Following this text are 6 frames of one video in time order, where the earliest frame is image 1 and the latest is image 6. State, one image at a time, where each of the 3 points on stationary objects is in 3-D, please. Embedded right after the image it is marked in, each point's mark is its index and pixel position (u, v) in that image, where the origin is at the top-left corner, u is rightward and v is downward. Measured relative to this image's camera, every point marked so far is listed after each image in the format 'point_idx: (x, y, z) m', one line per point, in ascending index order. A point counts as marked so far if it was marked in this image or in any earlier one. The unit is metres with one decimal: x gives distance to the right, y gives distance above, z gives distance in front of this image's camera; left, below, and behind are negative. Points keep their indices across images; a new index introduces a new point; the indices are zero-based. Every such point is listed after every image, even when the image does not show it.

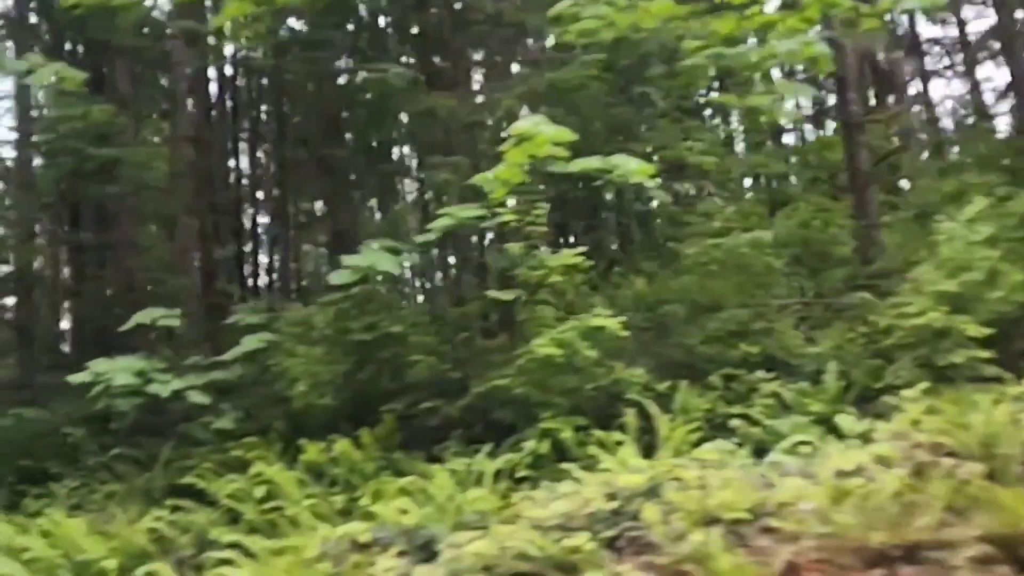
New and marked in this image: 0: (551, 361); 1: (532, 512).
0: (+0.2, -0.3, +5.9) m
1: (+0.1, -0.8, +4.6) m
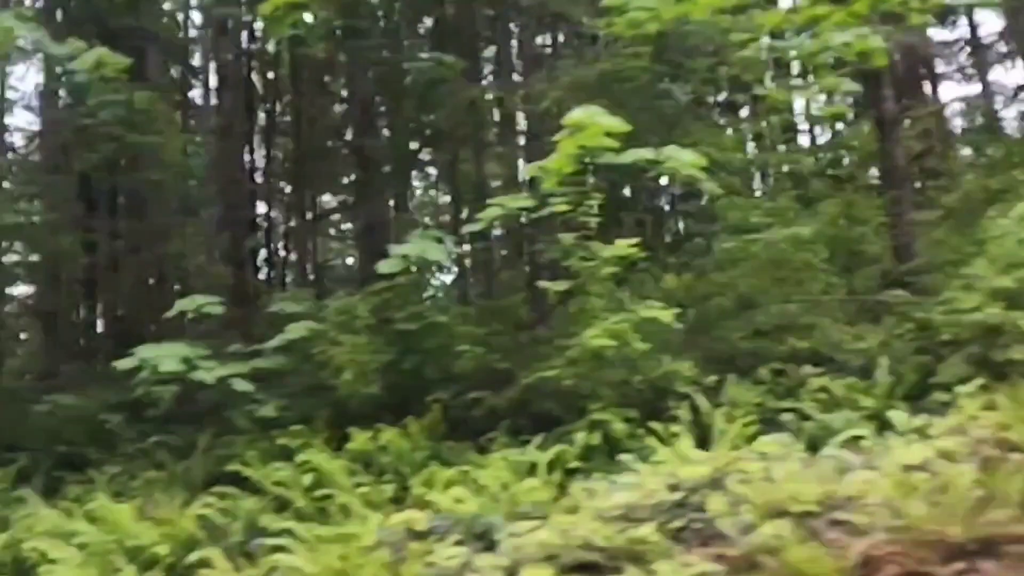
0: (+0.4, -0.3, +5.9) m
1: (+0.3, -0.8, +4.5) m
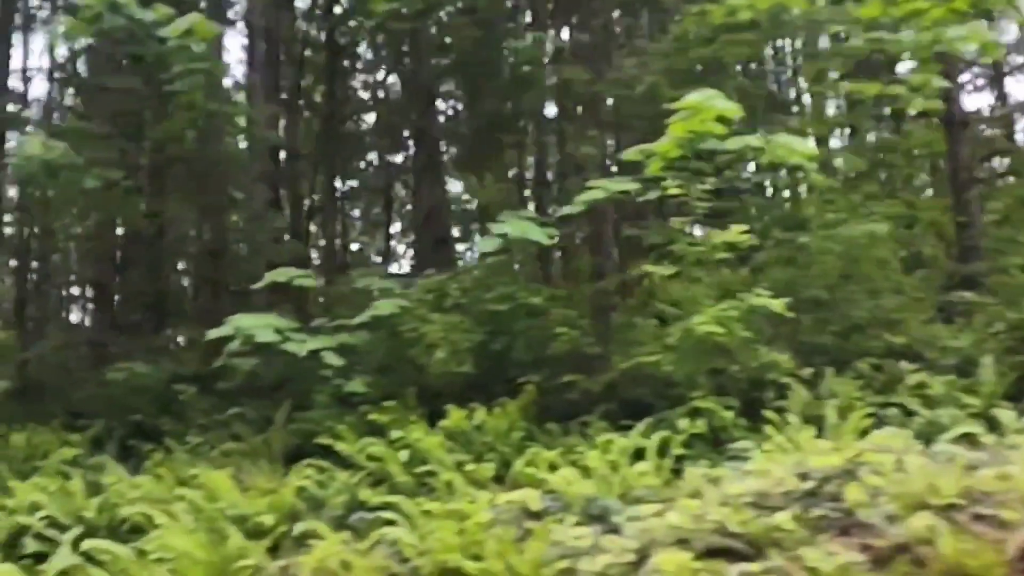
0: (+0.9, -0.2, +5.8) m
1: (+0.7, -0.7, +4.5) m
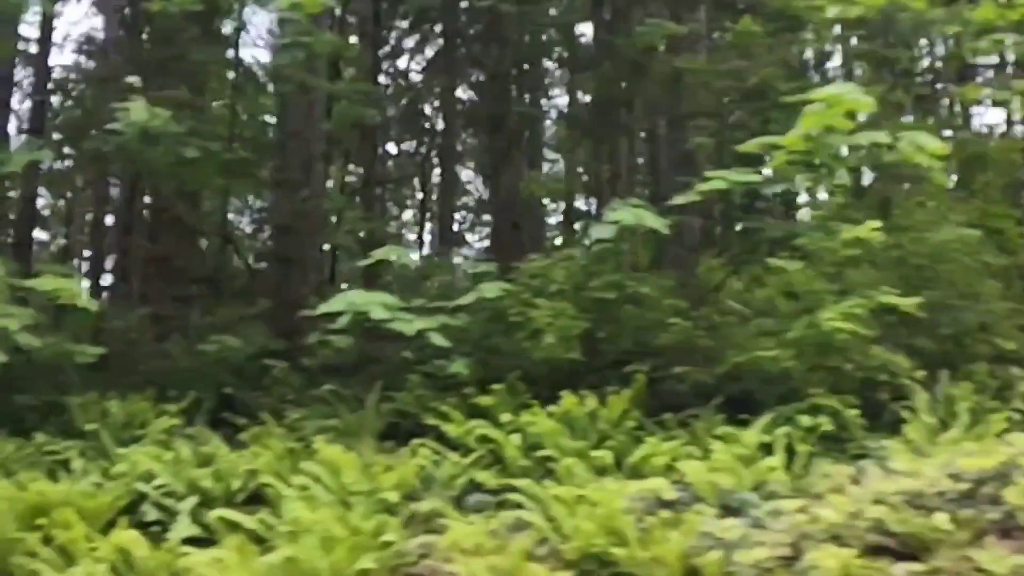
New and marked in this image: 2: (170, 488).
0: (+1.4, -0.2, +5.8) m
1: (+1.2, -0.7, +4.4) m
2: (-1.5, -0.8, +5.4) m
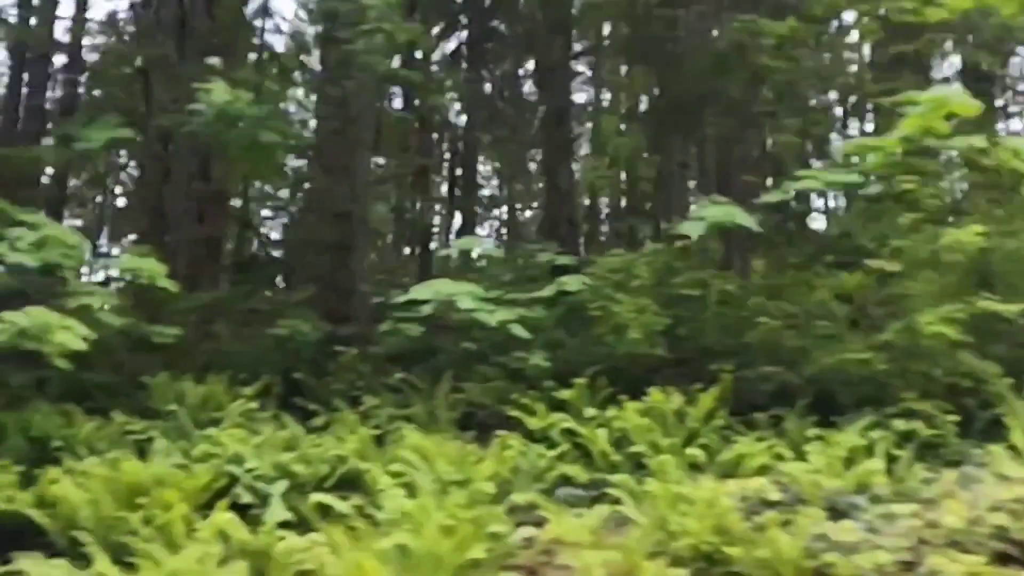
0: (+1.8, -0.2, +5.7) m
1: (+1.6, -0.7, +4.4) m
2: (-1.1, -0.8, +5.4) m
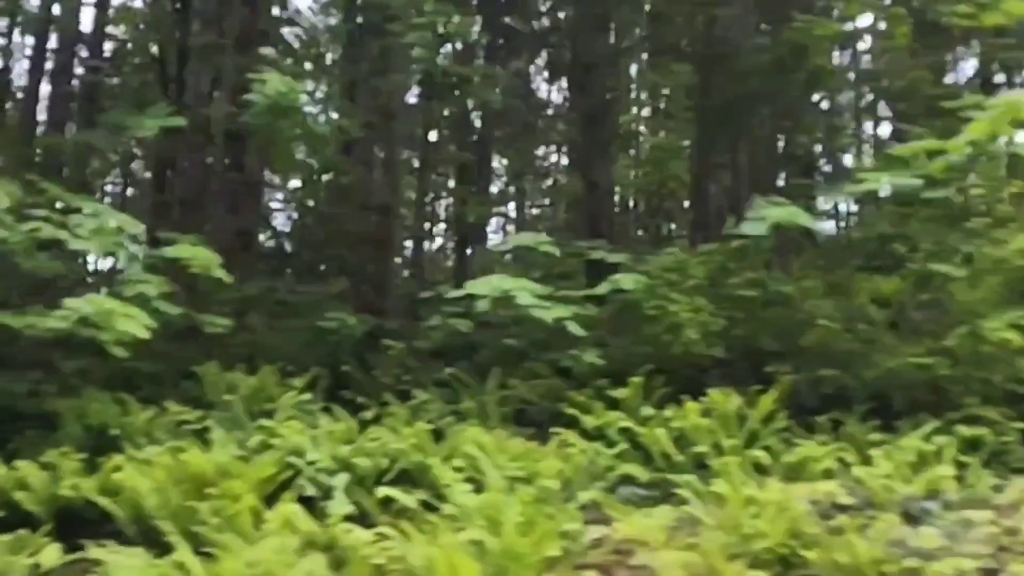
0: (+2.1, -0.3, +5.7) m
1: (+1.9, -0.7, +4.4) m
2: (-0.8, -0.7, +5.3) m
